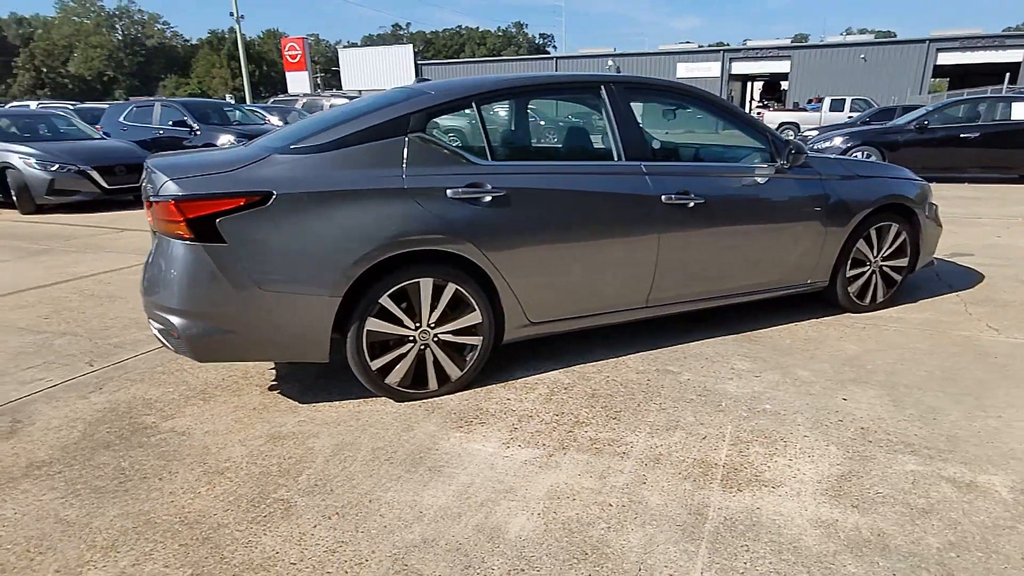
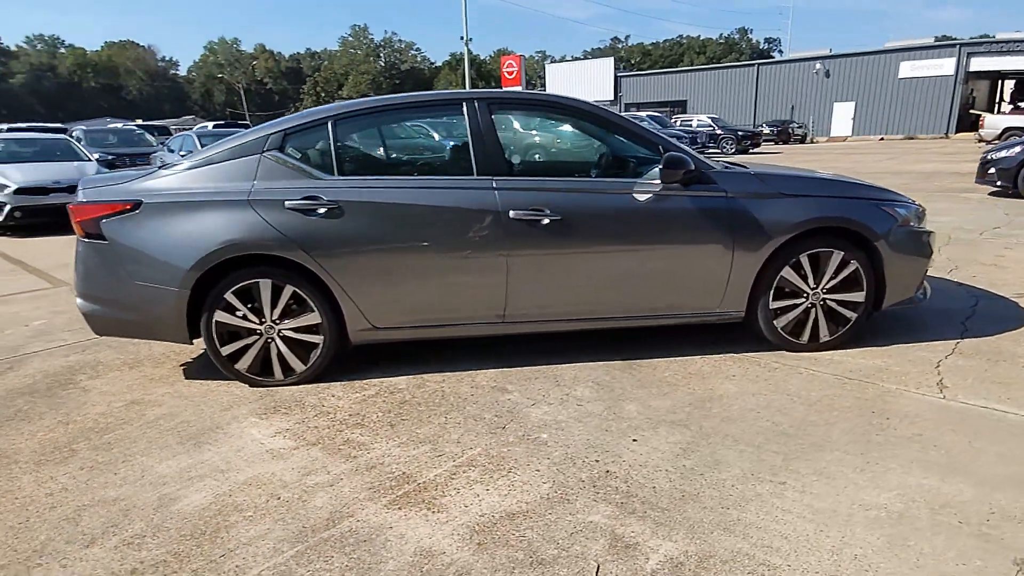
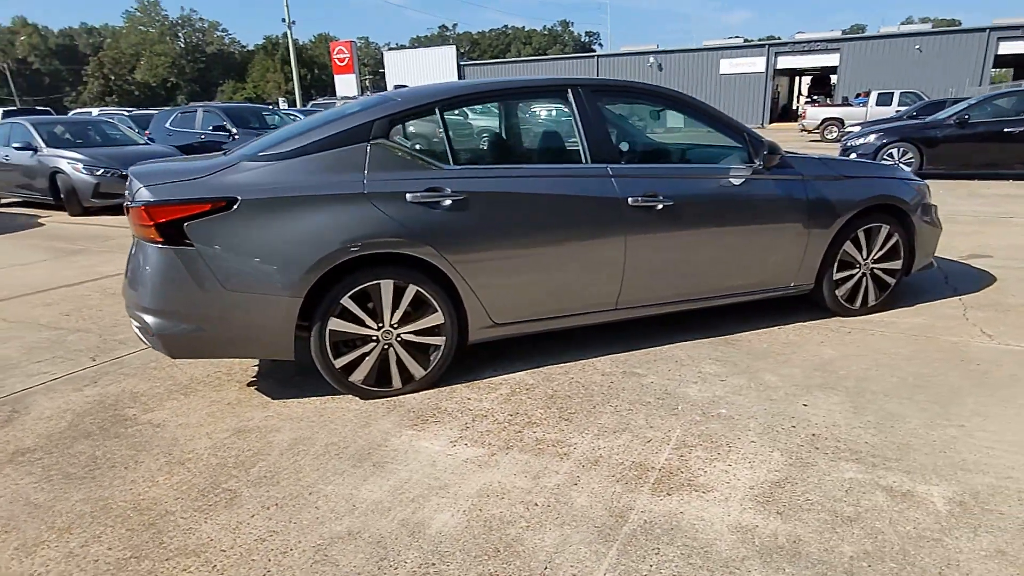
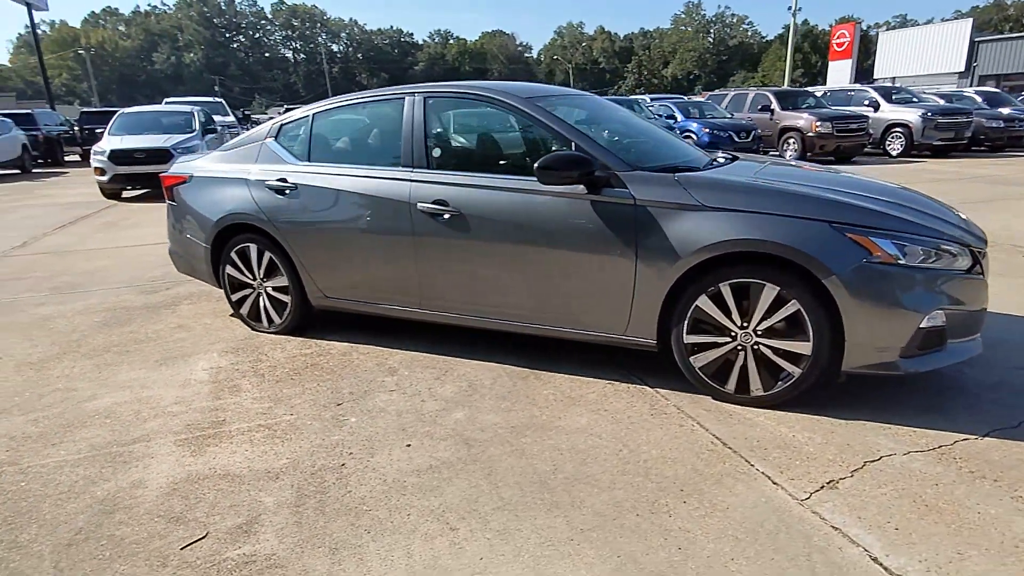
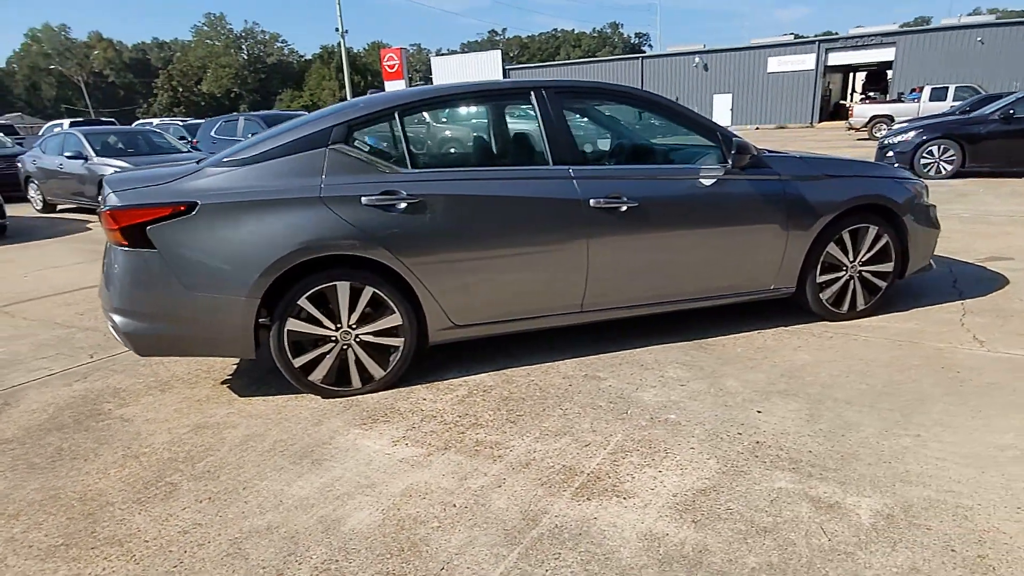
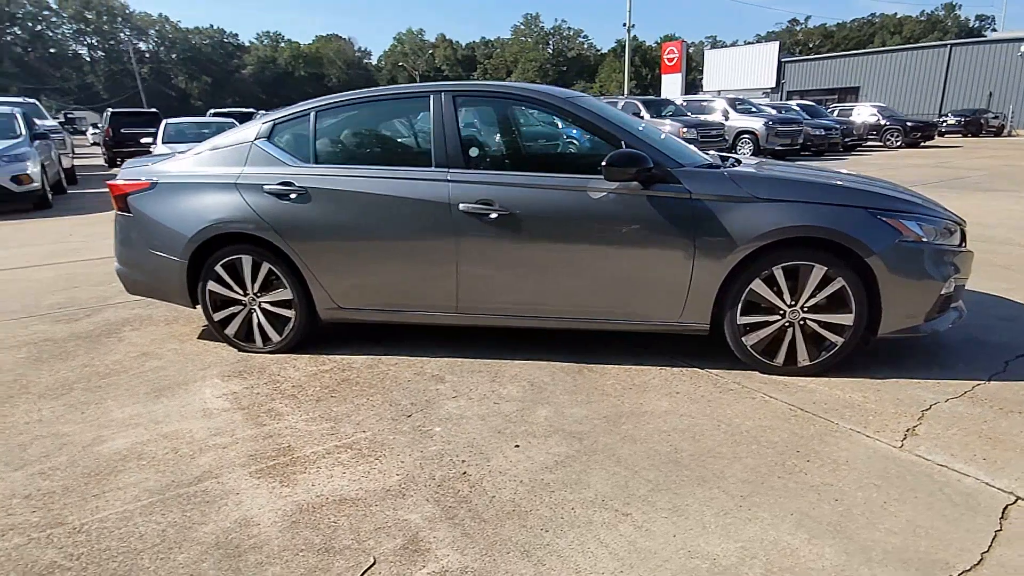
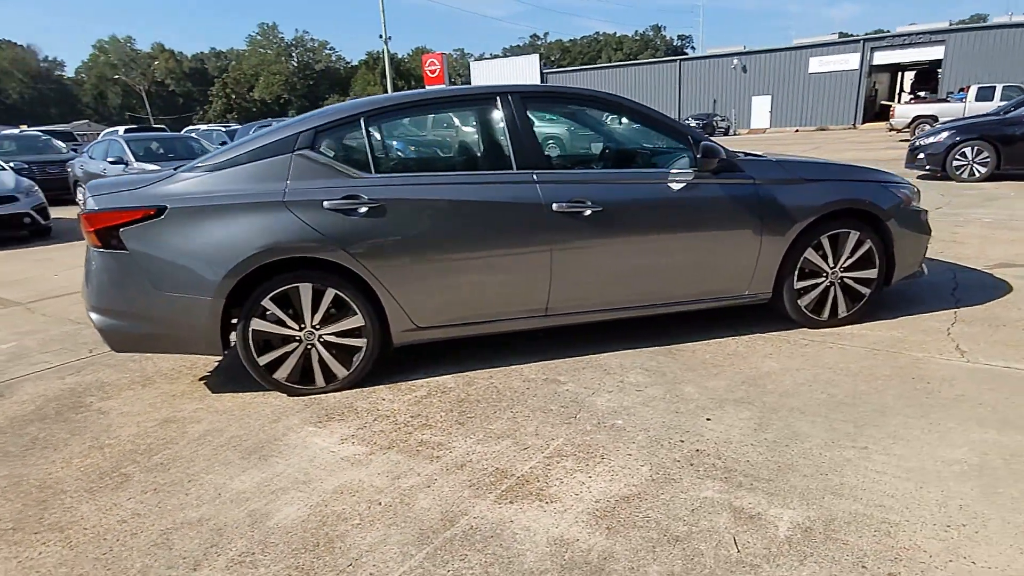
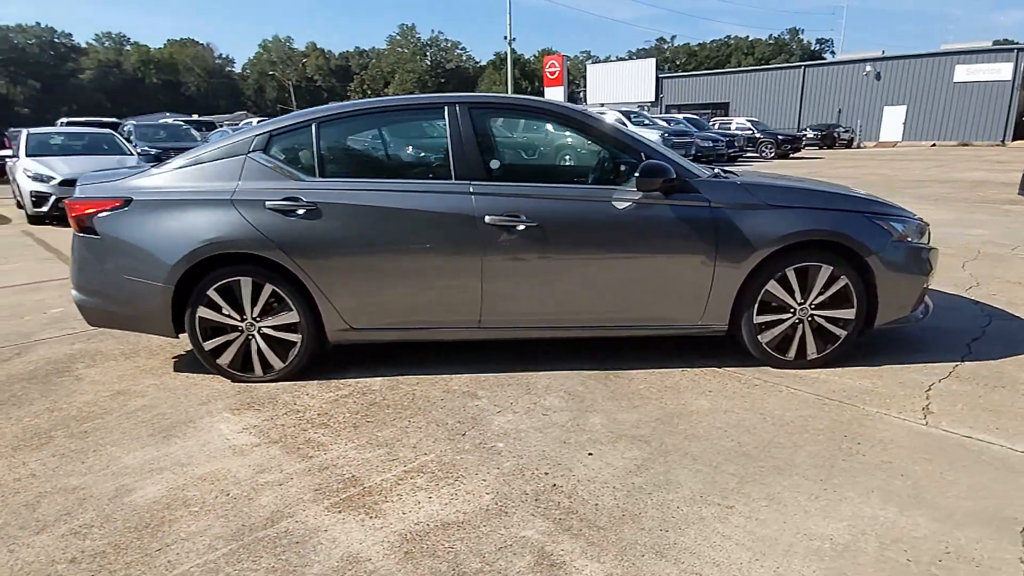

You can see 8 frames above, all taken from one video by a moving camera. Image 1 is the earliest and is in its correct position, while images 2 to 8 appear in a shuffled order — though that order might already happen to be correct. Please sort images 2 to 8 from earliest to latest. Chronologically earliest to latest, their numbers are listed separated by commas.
3, 5, 7, 2, 8, 6, 4
